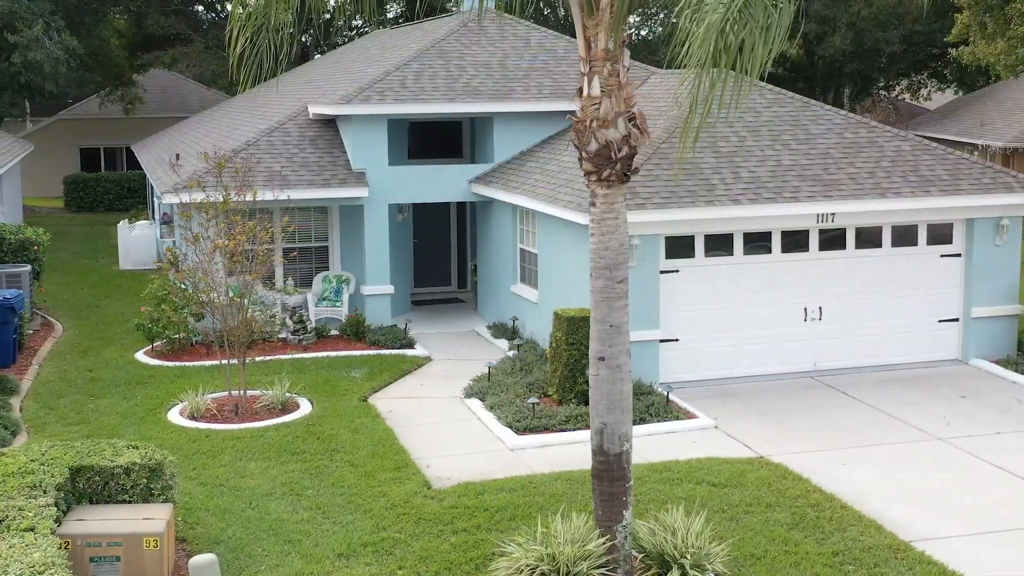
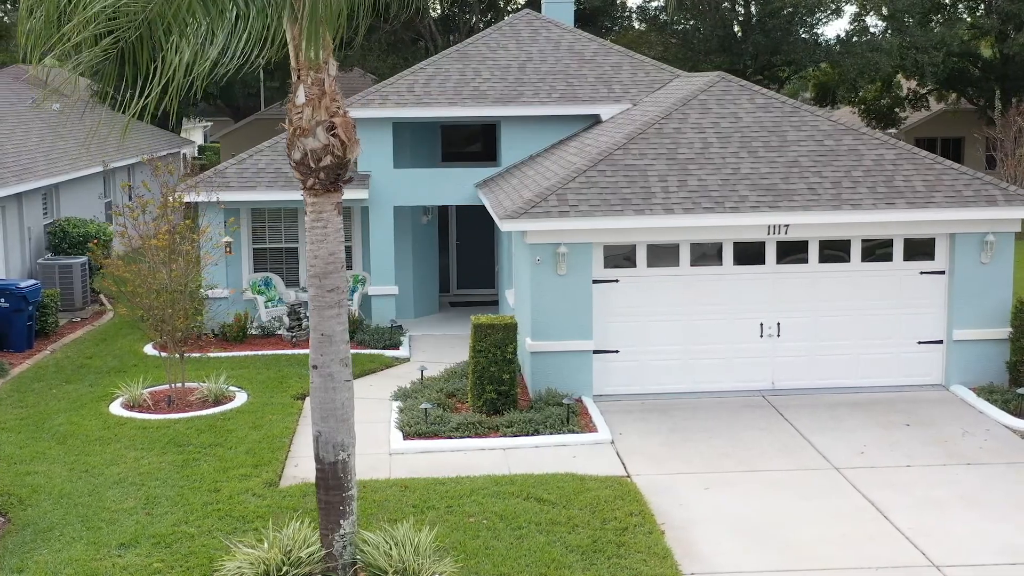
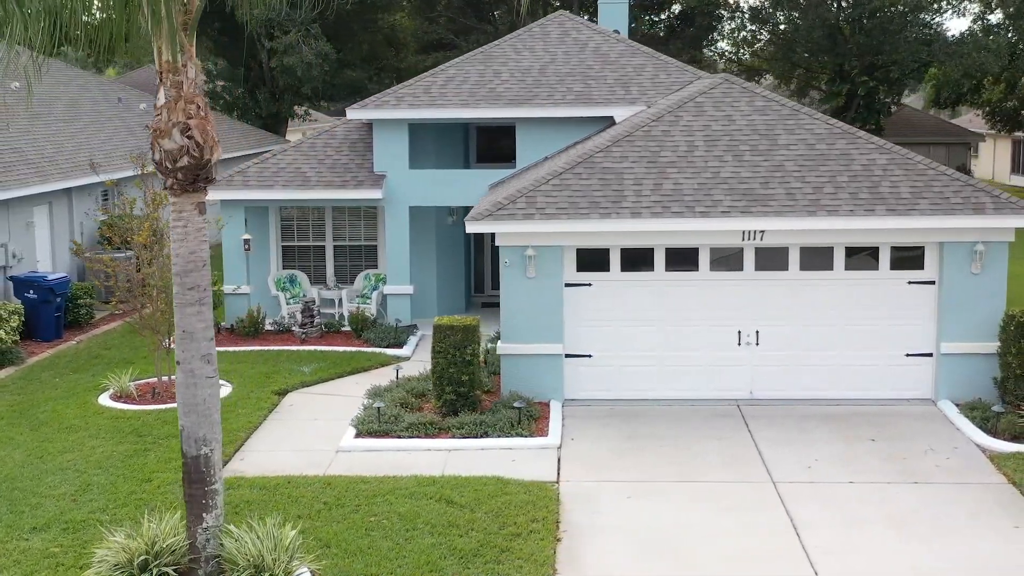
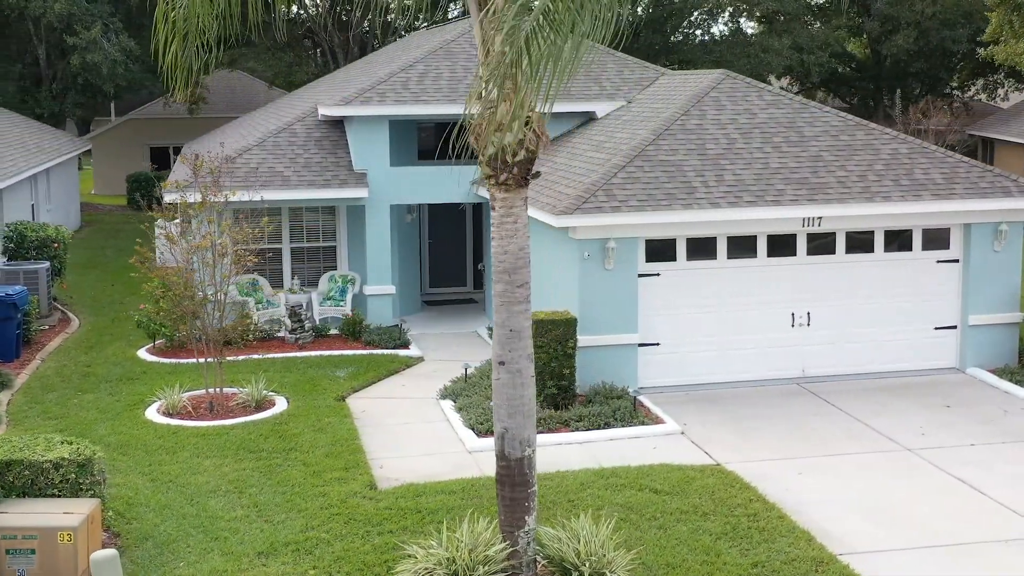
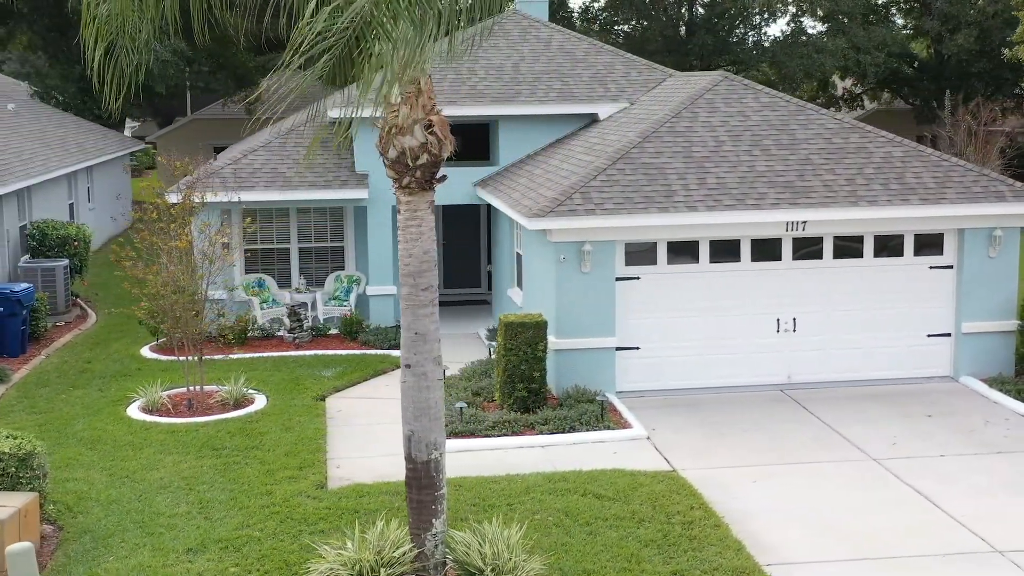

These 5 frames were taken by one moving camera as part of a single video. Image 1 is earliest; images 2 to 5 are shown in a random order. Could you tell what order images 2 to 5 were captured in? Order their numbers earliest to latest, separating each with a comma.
4, 5, 2, 3
